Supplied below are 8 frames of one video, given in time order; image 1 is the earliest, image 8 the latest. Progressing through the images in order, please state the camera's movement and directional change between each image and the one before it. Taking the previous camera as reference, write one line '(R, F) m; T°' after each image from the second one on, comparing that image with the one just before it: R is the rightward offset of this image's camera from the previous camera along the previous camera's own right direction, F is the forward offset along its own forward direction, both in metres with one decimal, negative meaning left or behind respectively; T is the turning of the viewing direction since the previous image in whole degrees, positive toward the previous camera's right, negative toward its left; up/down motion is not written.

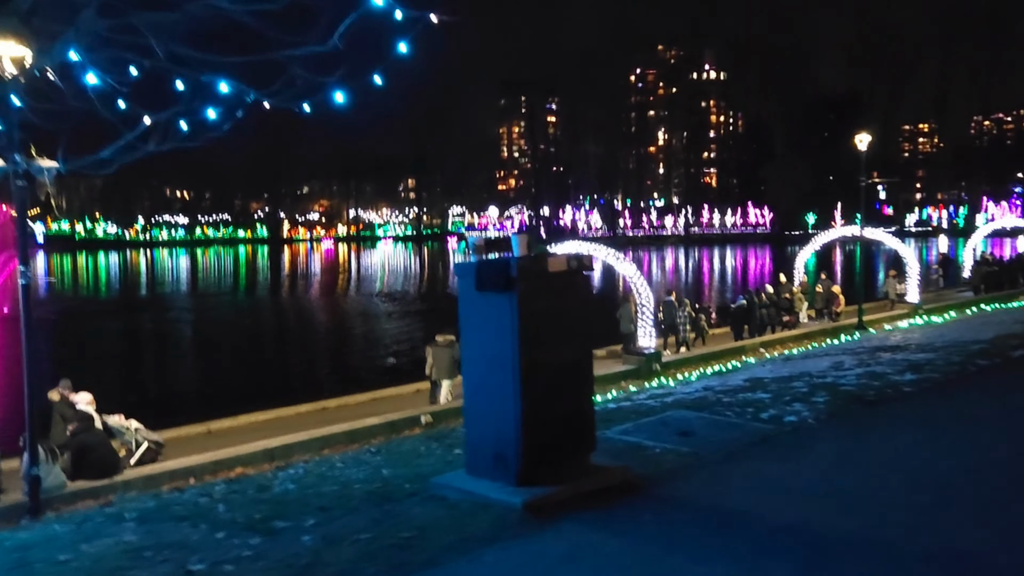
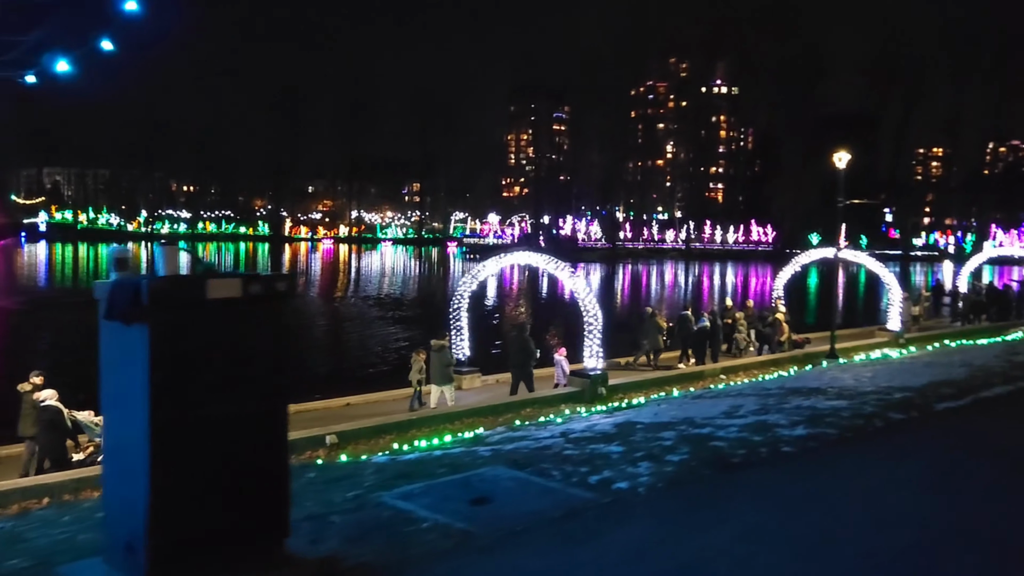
(+1.7, +1.5) m; 0°
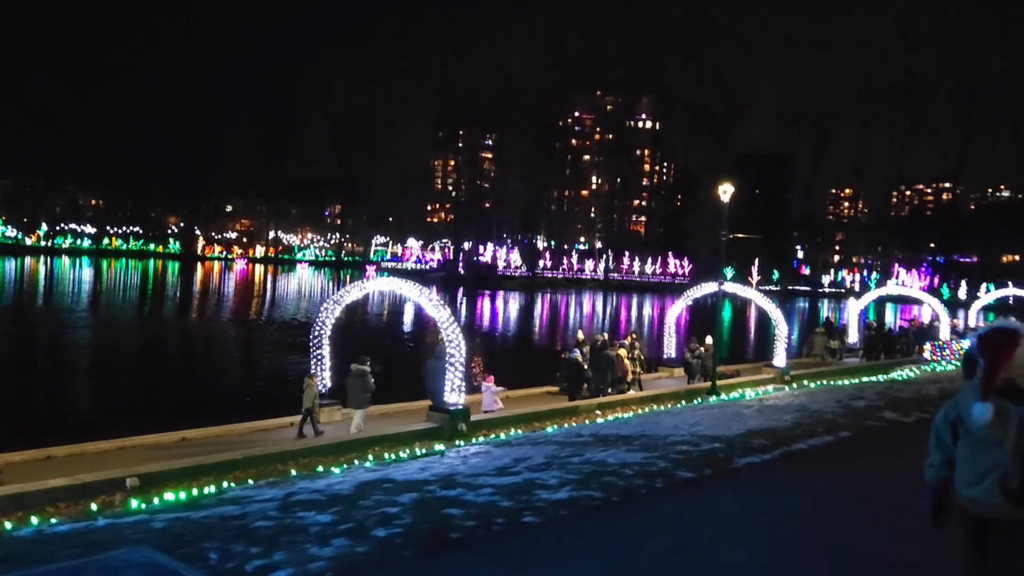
(+1.7, +1.2) m; +5°
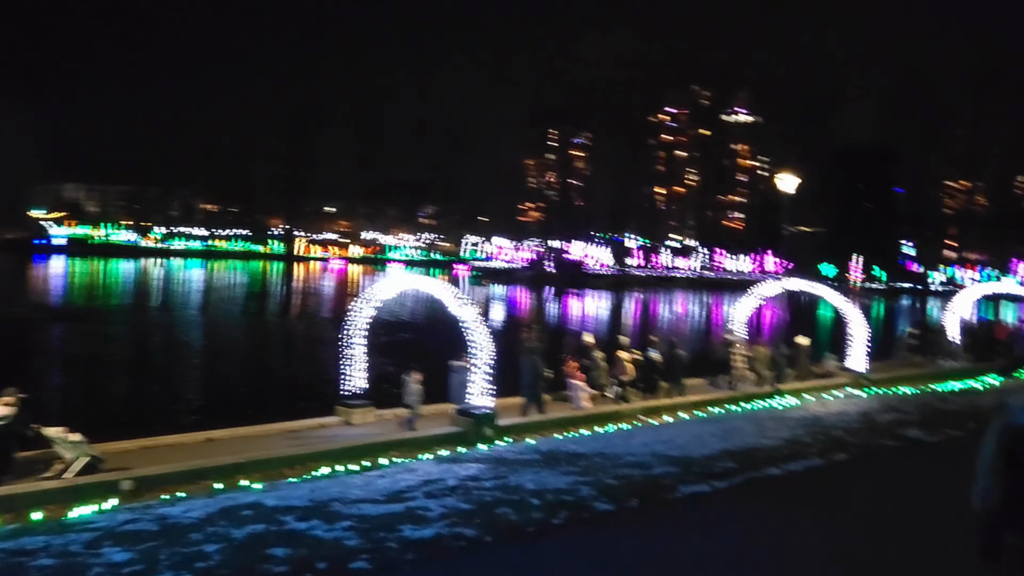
(+1.6, +1.2) m; -6°
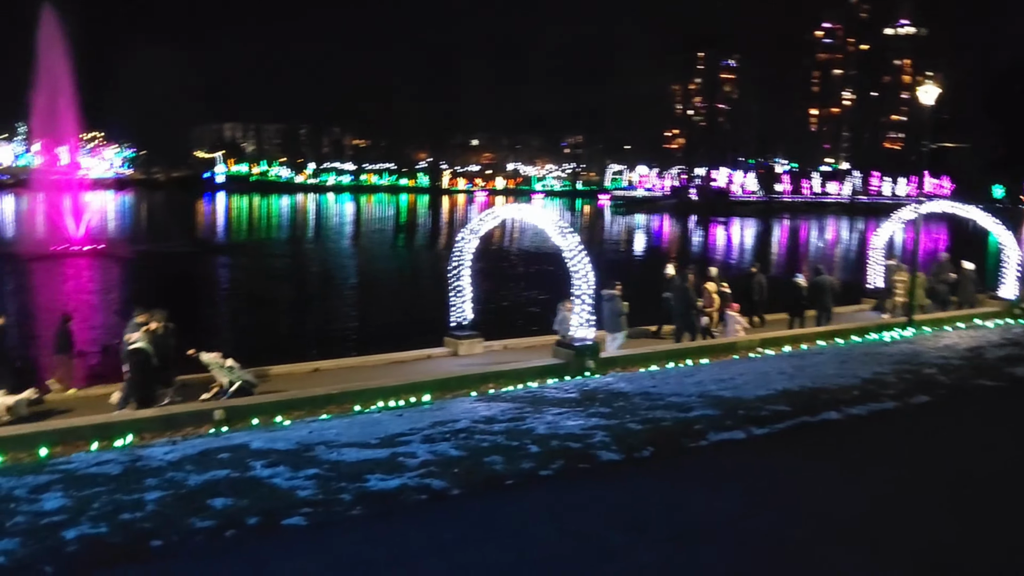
(+1.0, +0.9) m; -9°
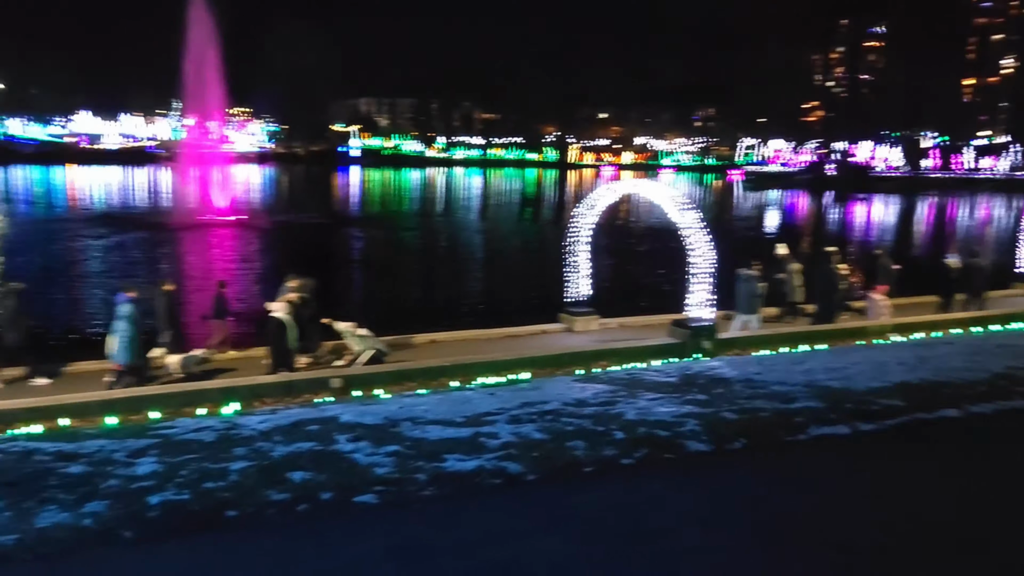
(+0.3, +0.2) m; -8°
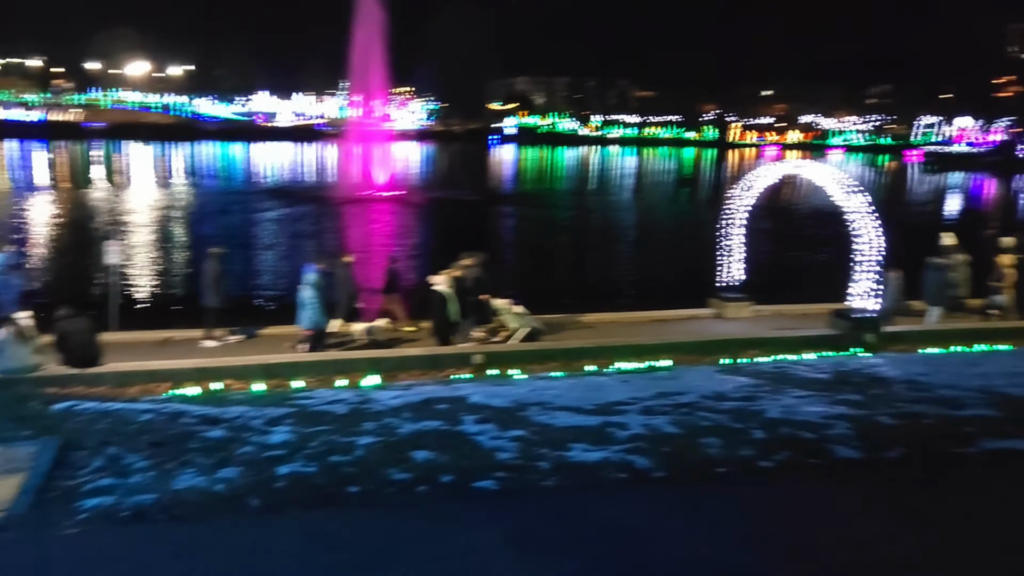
(+0.1, +0.2) m; -10°
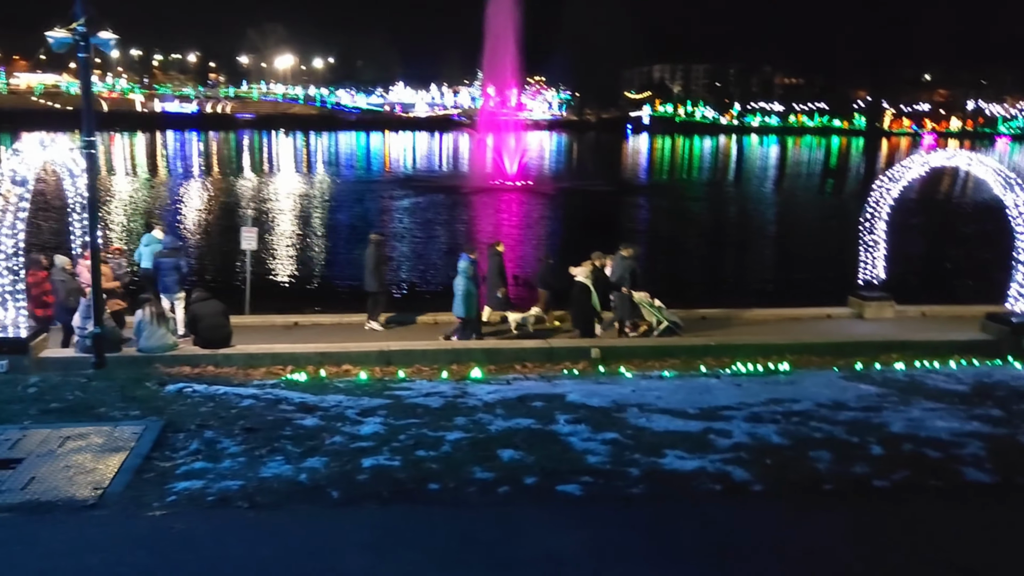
(+0.2, +0.2) m; -9°
